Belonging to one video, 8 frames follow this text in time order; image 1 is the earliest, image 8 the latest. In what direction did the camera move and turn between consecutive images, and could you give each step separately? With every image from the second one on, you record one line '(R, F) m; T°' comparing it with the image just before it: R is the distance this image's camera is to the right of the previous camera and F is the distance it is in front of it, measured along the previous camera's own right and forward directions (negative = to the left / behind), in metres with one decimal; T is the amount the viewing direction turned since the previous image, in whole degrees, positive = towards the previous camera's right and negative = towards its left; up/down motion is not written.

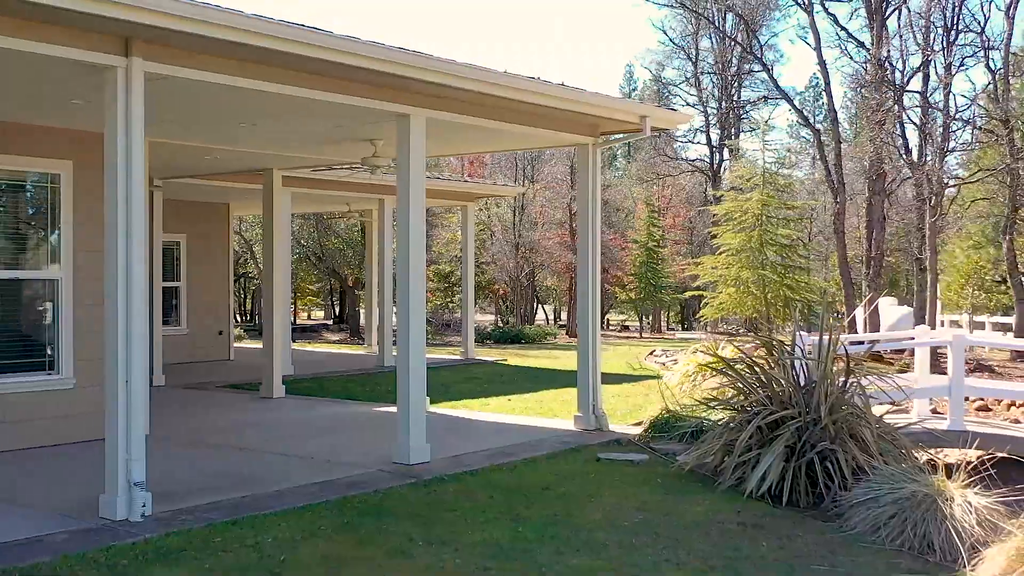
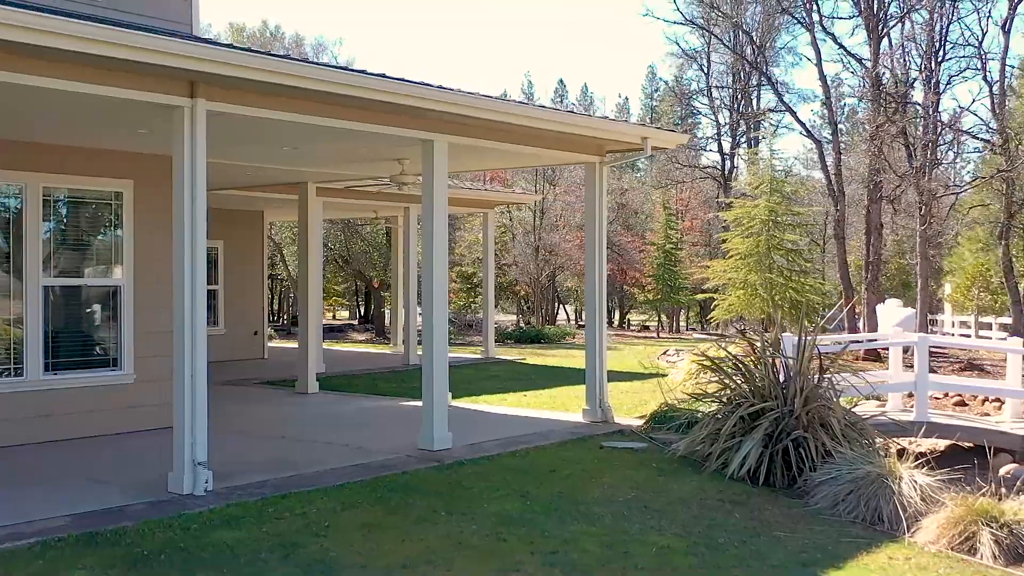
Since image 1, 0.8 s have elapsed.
(+0.1, -0.8) m; -1°
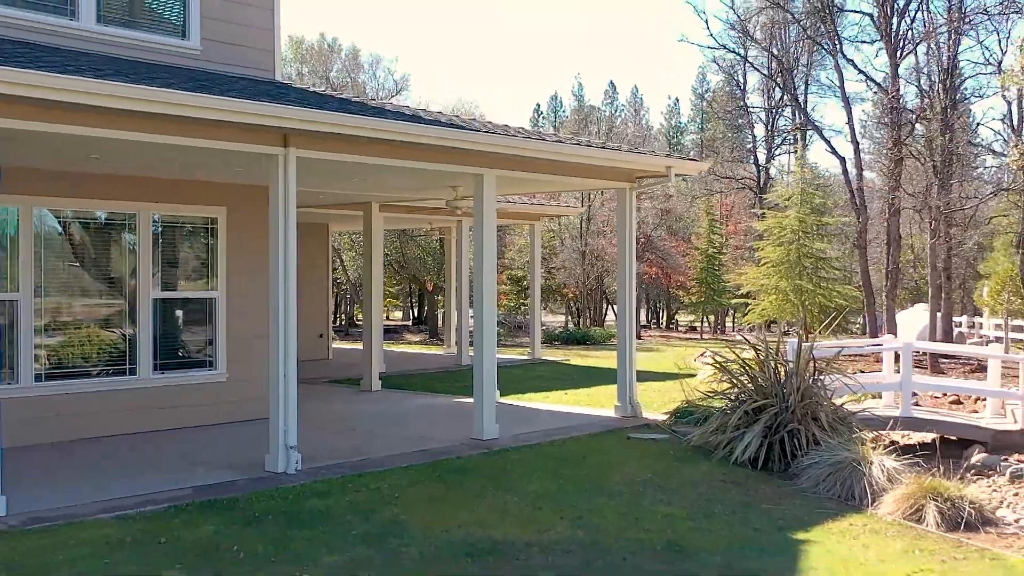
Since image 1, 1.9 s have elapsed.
(+0.1, -1.2) m; -3°
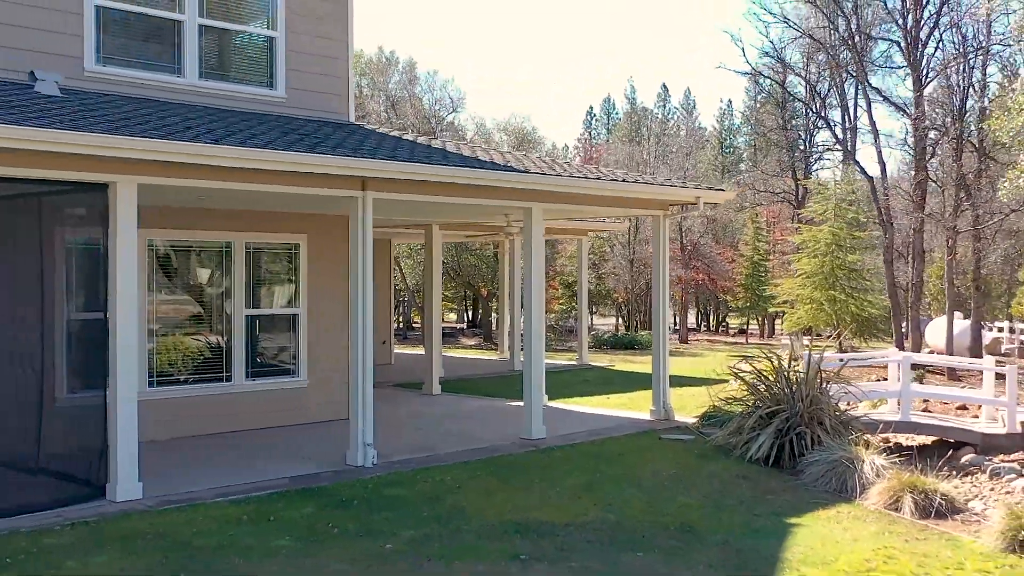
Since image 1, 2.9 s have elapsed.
(+0.1, -1.2) m; -3°
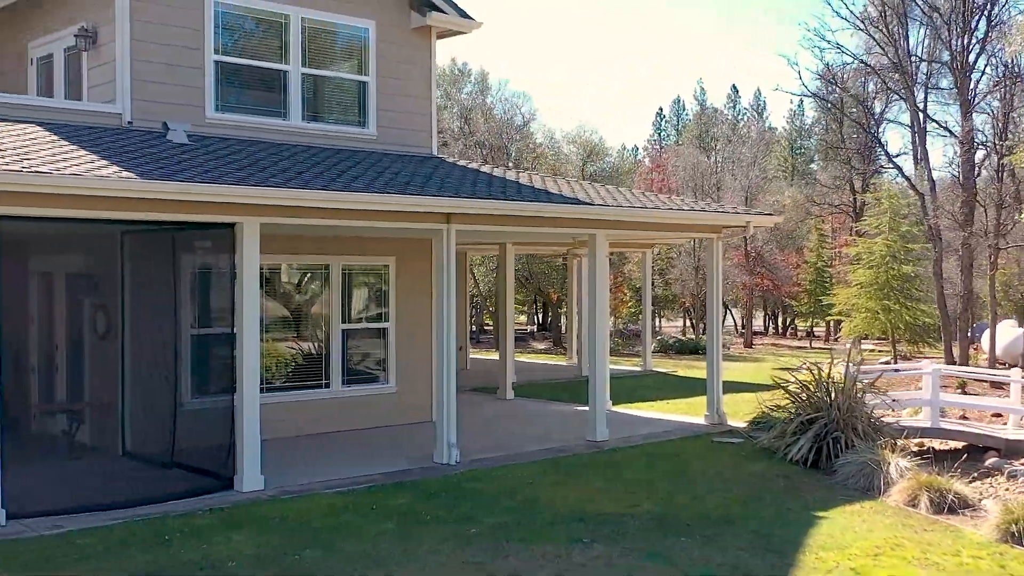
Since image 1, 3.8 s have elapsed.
(0.0, -1.1) m; -3°
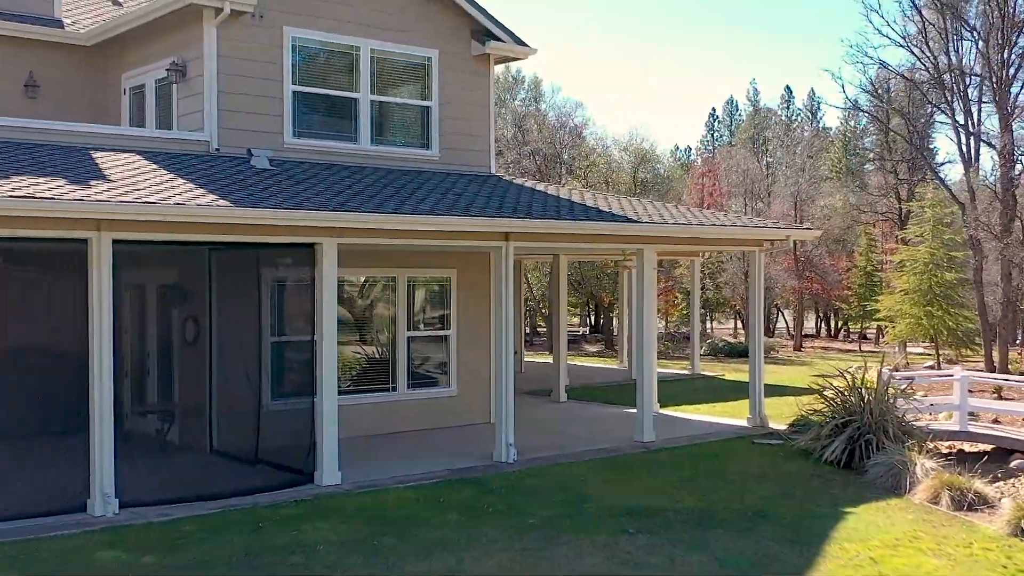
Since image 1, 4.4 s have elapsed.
(0.0, -0.8) m; -3°
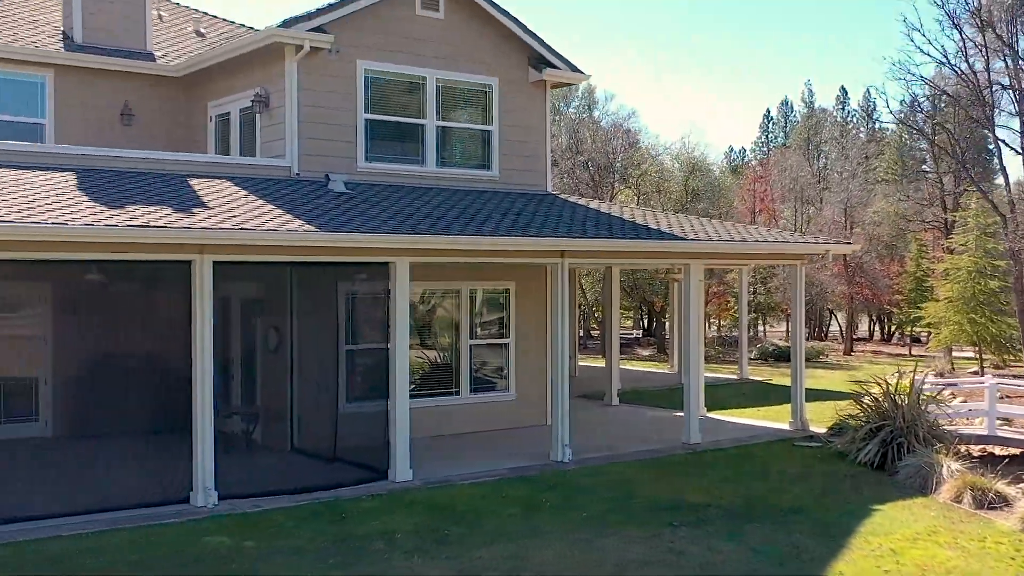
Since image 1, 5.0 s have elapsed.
(0.0, -0.9) m; -3°
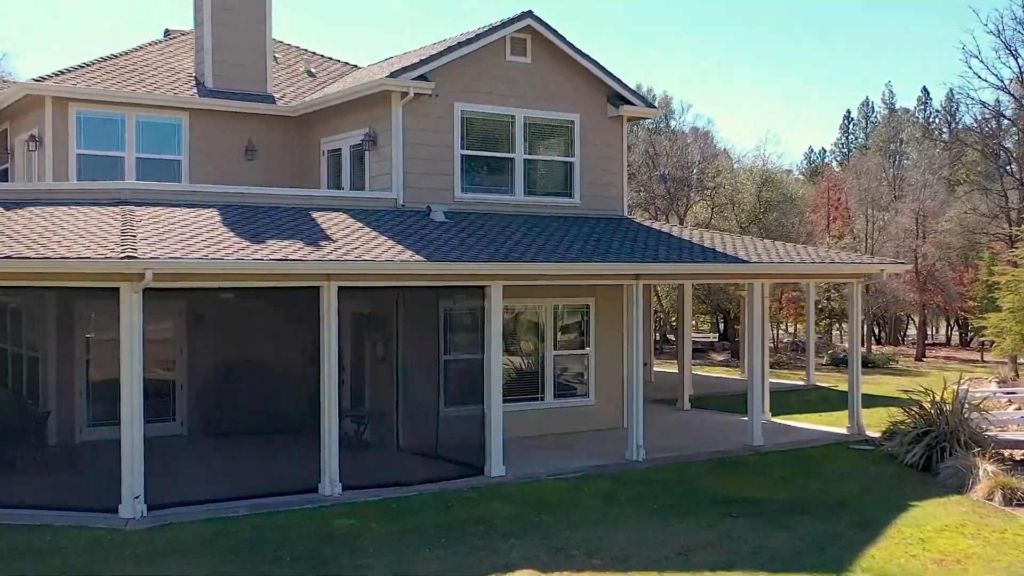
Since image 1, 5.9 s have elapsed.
(0.0, -1.4) m; -4°
